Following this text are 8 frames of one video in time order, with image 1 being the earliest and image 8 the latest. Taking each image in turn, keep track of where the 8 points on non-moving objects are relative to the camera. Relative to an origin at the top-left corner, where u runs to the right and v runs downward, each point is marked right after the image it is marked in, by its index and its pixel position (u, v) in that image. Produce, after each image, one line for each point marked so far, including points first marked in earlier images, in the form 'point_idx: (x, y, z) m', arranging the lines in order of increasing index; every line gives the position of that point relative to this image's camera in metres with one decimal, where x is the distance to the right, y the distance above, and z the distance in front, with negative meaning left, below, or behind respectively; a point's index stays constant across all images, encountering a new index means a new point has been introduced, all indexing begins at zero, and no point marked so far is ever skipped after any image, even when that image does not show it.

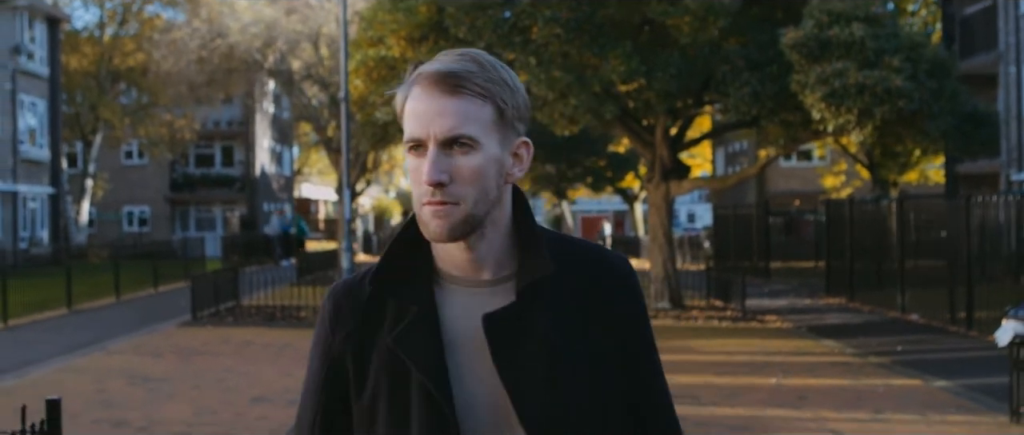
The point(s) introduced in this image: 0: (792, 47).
0: (+3.7, +2.3, +17.3) m
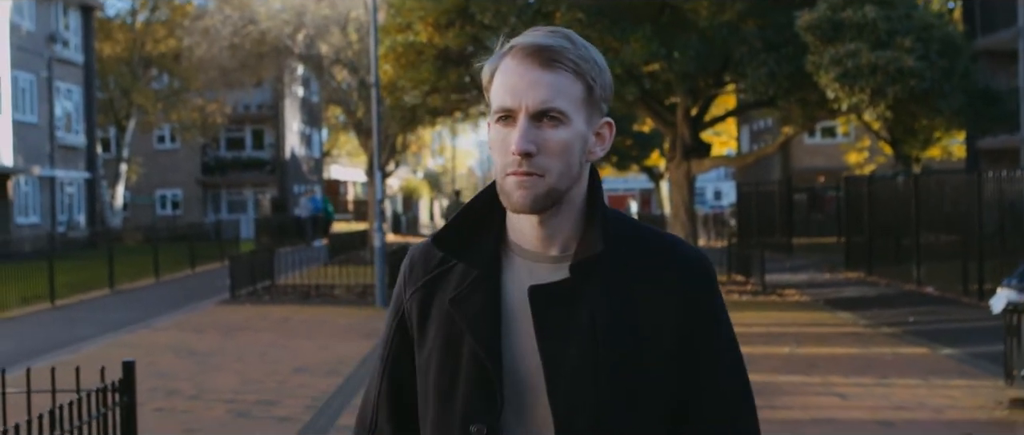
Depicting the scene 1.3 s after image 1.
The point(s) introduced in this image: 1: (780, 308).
0: (+4.0, +2.6, +17.8) m
1: (+3.9, -1.3, +18.8) m
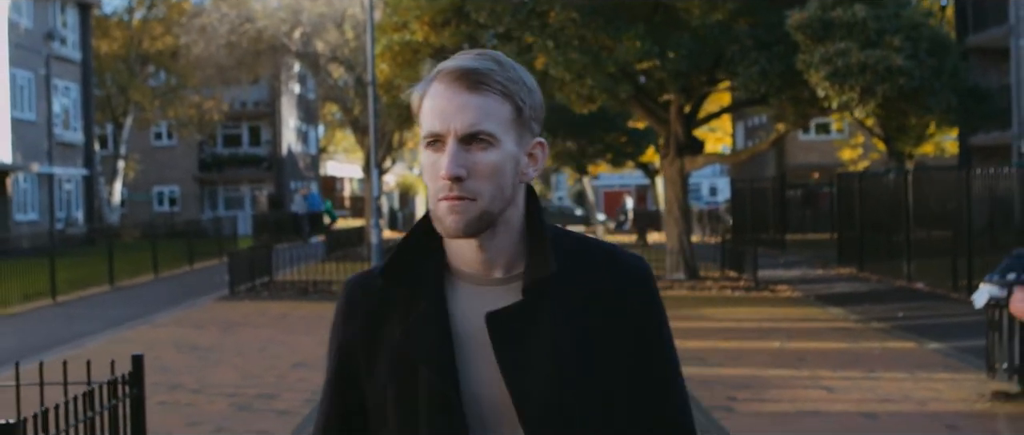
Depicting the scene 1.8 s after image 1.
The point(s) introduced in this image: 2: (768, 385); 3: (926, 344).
0: (+4.0, +2.6, +18.1) m
1: (+3.8, -1.3, +19.1) m
2: (+2.2, -1.5, +11.2) m
3: (+4.4, -1.4, +13.9) m
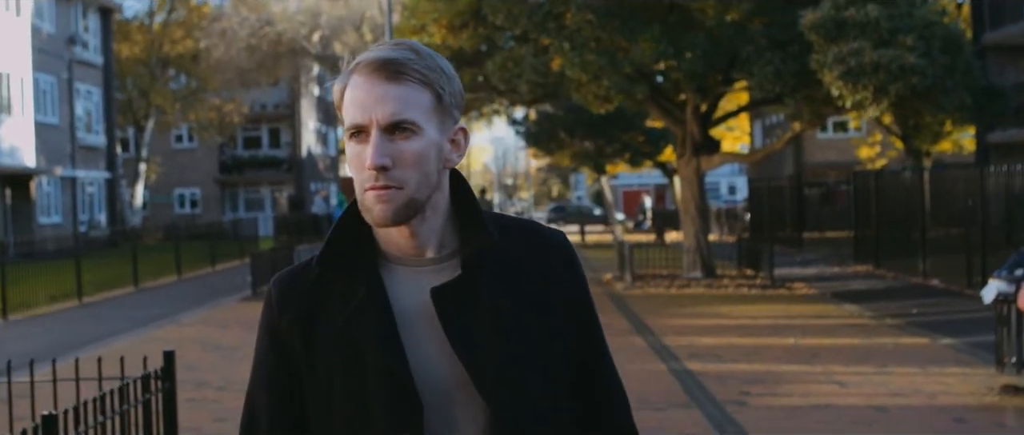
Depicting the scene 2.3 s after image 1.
0: (+4.2, +2.7, +18.3) m
1: (+4.1, -1.2, +19.3) m
2: (+2.4, -1.4, +11.5) m
3: (+4.6, -1.3, +14.0) m
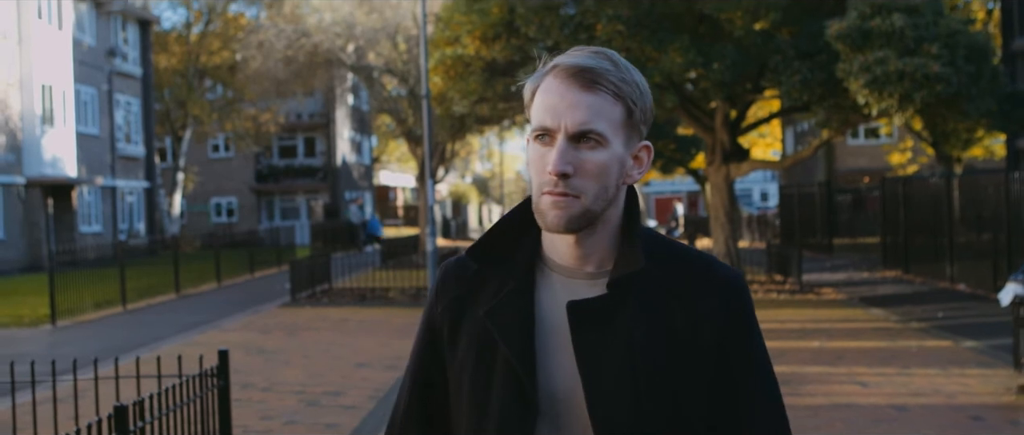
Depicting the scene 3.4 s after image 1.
0: (+4.7, +2.6, +18.6) m
1: (+4.6, -1.3, +19.6) m
2: (+2.7, -1.5, +11.8) m
3: (+5.0, -1.4, +14.3) m
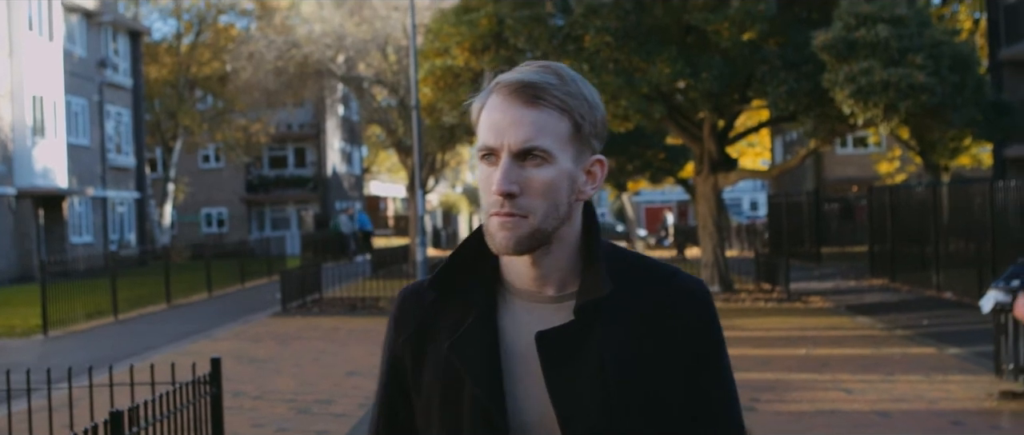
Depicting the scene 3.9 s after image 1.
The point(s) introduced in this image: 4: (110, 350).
0: (+4.5, +2.4, +18.8) m
1: (+4.4, -1.5, +19.7) m
2: (+2.6, -1.6, +12.0) m
3: (+4.9, -1.5, +14.5) m
4: (-5.3, -1.7, +17.0) m
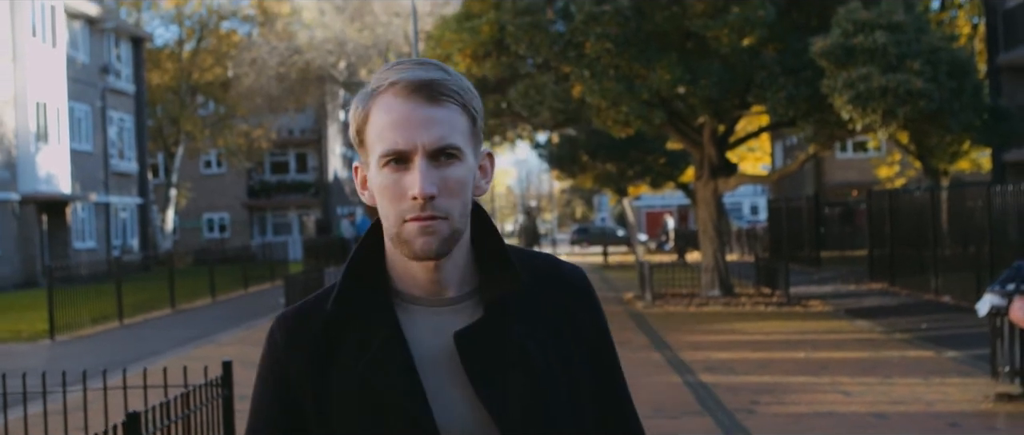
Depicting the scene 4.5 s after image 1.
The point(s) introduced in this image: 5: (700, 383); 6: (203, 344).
0: (+4.5, +2.4, +19.0) m
1: (+4.4, -1.5, +19.9) m
2: (+2.6, -1.6, +12.1) m
3: (+4.9, -1.5, +14.7) m
4: (-5.2, -1.8, +17.2) m
5: (+1.8, -1.6, +12.8) m
6: (-4.3, -1.8, +18.1) m
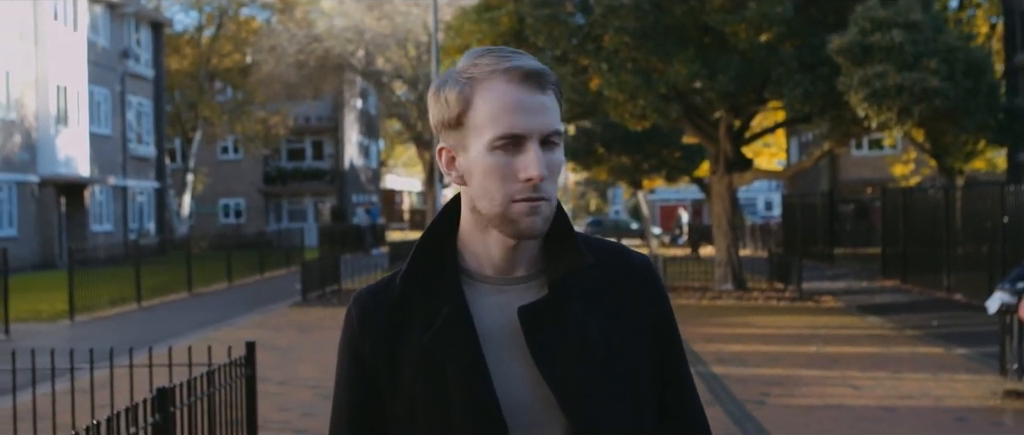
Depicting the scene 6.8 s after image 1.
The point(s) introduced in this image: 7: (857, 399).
0: (+4.8, +2.4, +19.1) m
1: (+4.7, -1.5, +20.1) m
2: (+2.7, -1.6, +12.3) m
3: (+5.0, -1.5, +14.8) m
4: (-5.1, -1.6, +17.4) m
5: (+2.0, -1.6, +12.9) m
6: (-4.1, -1.6, +18.4) m
7: (+3.0, -1.6, +11.3) m
